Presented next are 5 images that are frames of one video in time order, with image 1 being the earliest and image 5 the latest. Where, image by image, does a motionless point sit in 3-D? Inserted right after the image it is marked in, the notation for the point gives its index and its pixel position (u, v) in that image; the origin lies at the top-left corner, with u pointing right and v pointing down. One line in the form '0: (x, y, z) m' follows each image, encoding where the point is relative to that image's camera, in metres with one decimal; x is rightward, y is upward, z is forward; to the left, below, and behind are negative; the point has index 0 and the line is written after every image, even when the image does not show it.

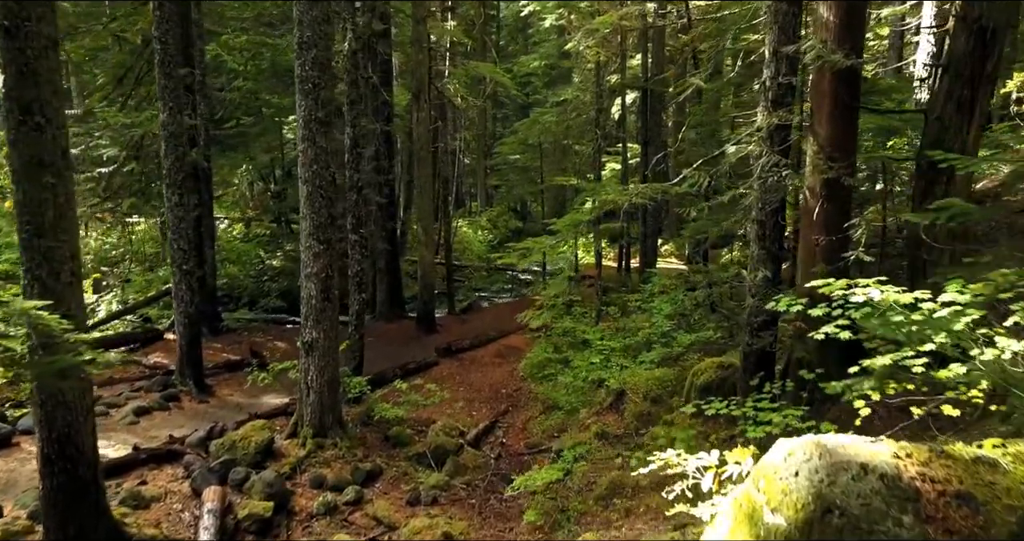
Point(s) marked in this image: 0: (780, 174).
0: (+2.9, +1.1, +6.7) m
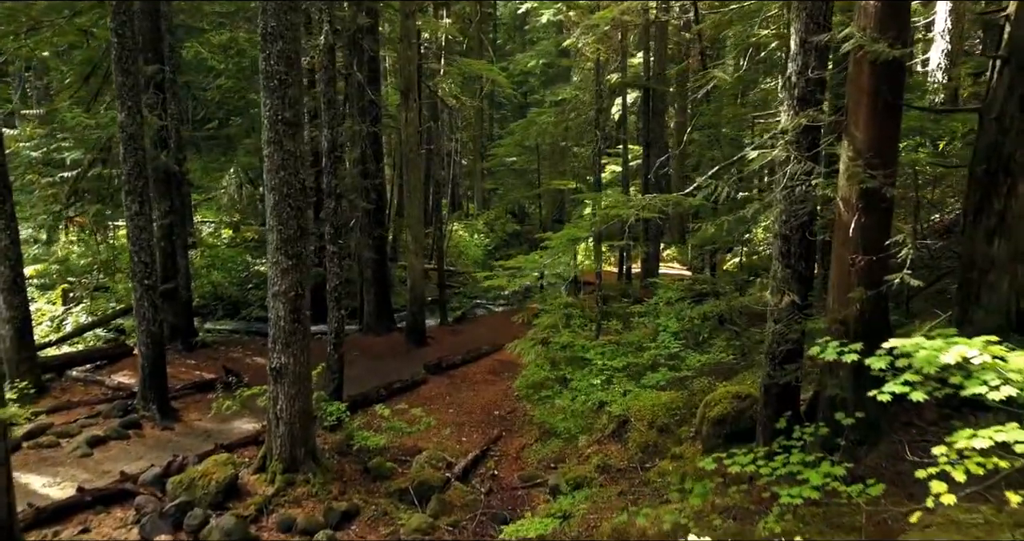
0: (+2.8, +0.8, +5.8) m
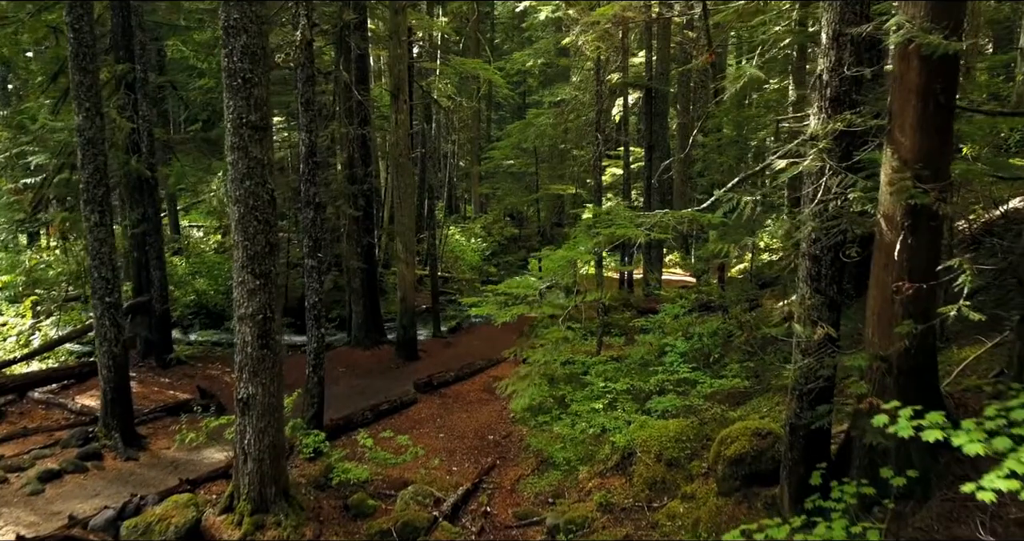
0: (+2.7, +0.6, +5.1) m
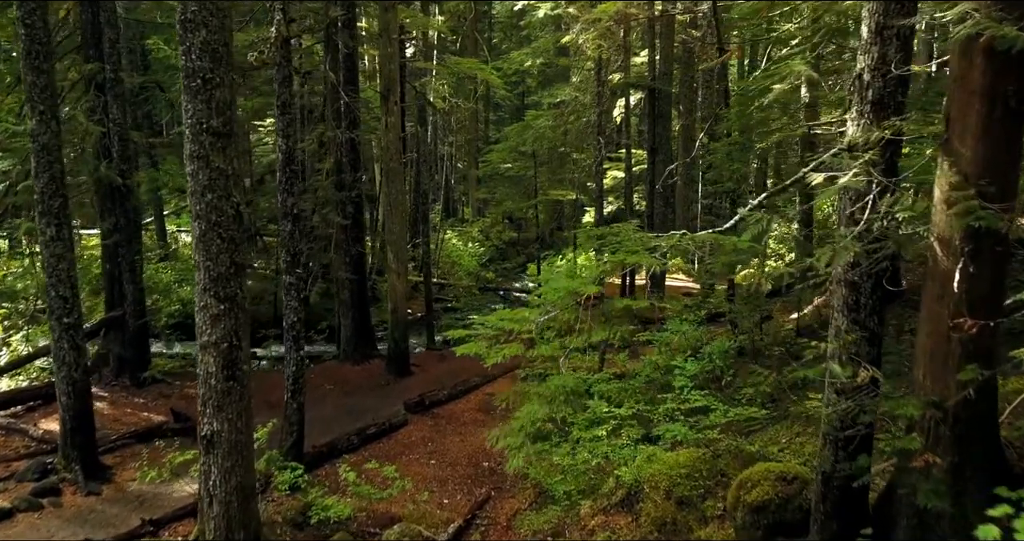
0: (+2.7, +0.4, +4.3) m
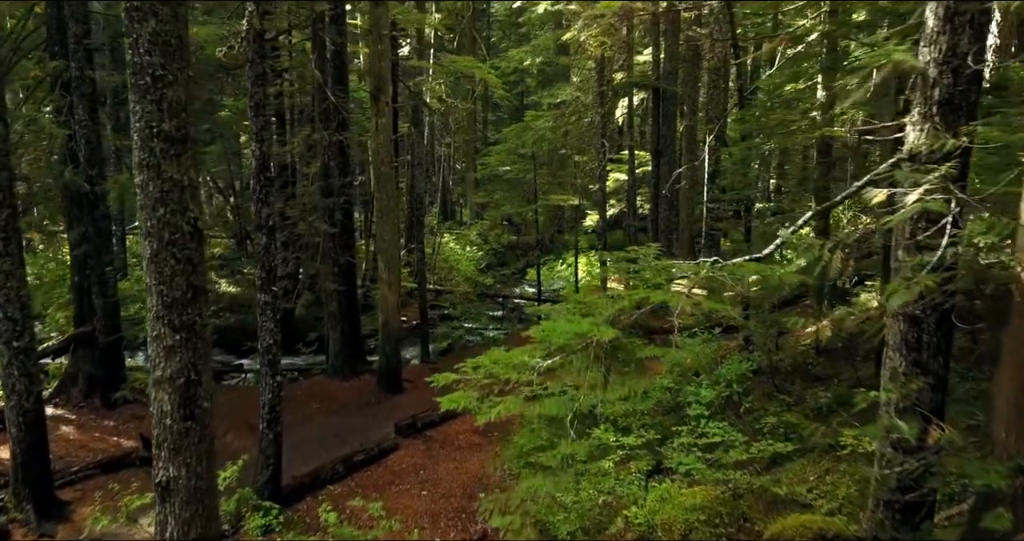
0: (+2.7, +0.2, +3.6) m
